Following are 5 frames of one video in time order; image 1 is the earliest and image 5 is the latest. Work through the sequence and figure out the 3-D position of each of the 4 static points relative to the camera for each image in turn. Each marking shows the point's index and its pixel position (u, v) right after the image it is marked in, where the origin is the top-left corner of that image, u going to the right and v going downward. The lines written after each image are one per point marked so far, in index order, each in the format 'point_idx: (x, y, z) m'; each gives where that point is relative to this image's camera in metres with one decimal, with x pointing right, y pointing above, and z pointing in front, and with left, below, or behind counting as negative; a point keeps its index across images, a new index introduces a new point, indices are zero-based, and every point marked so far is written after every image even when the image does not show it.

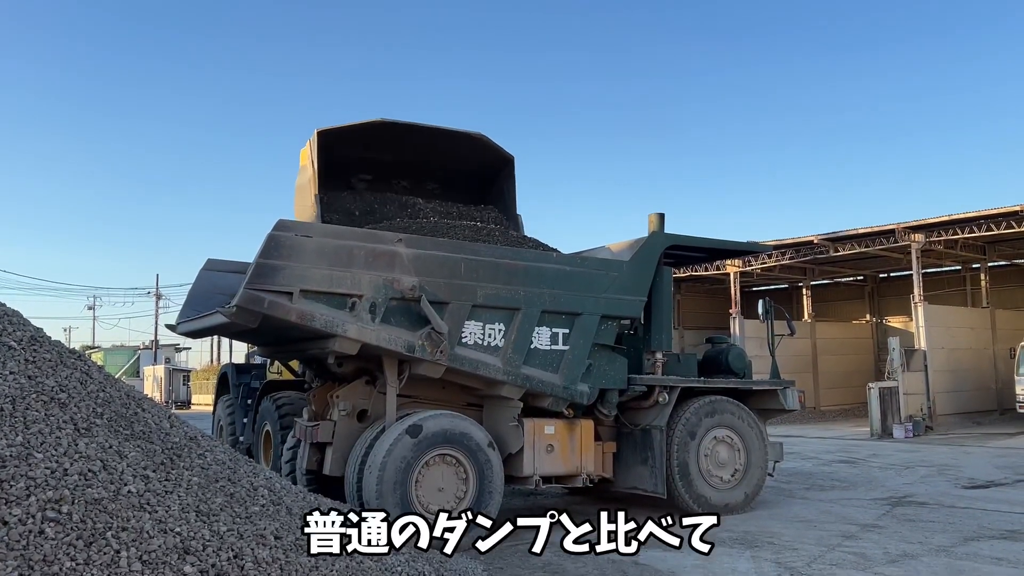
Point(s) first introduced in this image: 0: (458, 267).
0: (-0.4, +0.2, +6.1) m
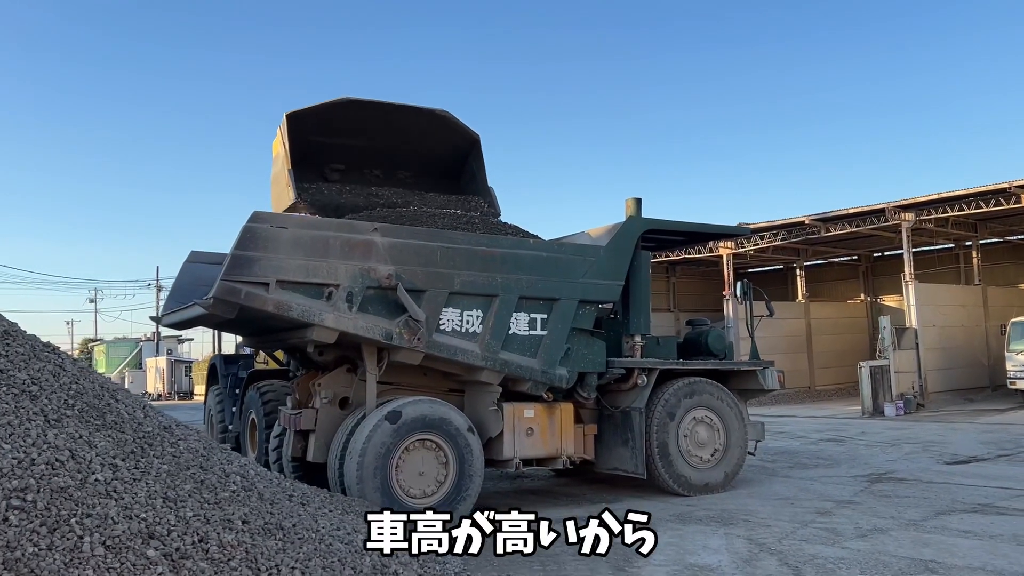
0: (-0.6, +0.3, +6.2) m
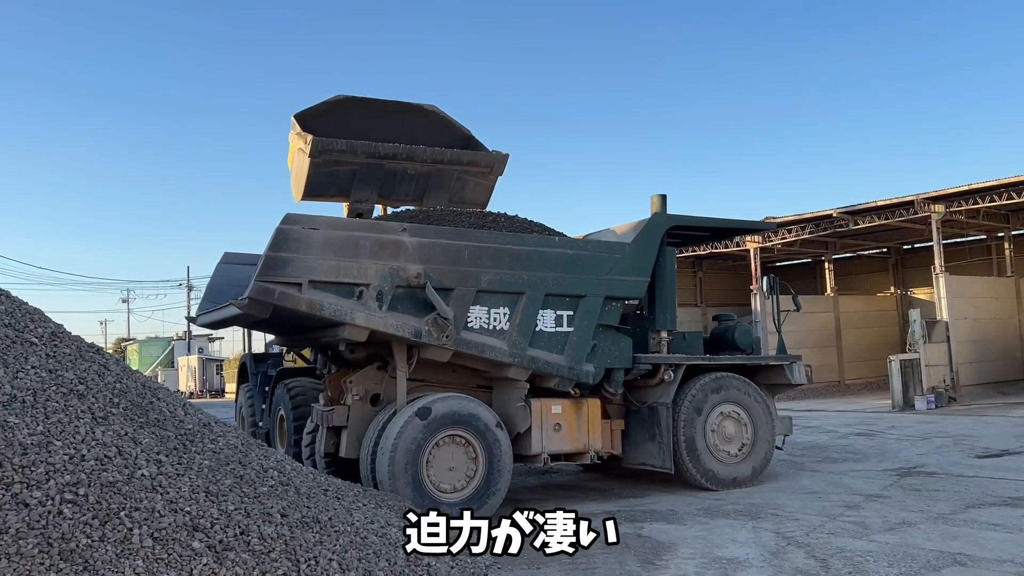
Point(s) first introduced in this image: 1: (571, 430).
0: (-0.4, +0.3, +6.3) m
1: (+0.5, -1.2, +6.7) m
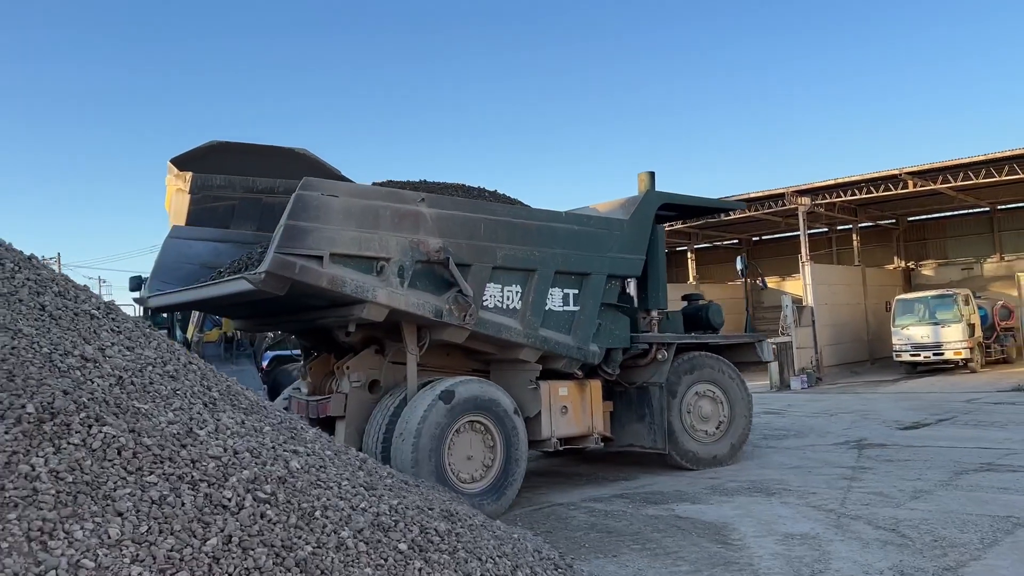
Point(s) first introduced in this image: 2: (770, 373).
0: (-0.3, +0.5, +5.8) m
1: (+0.5, -1.1, +6.5) m
2: (+5.5, -1.8, +16.5) m
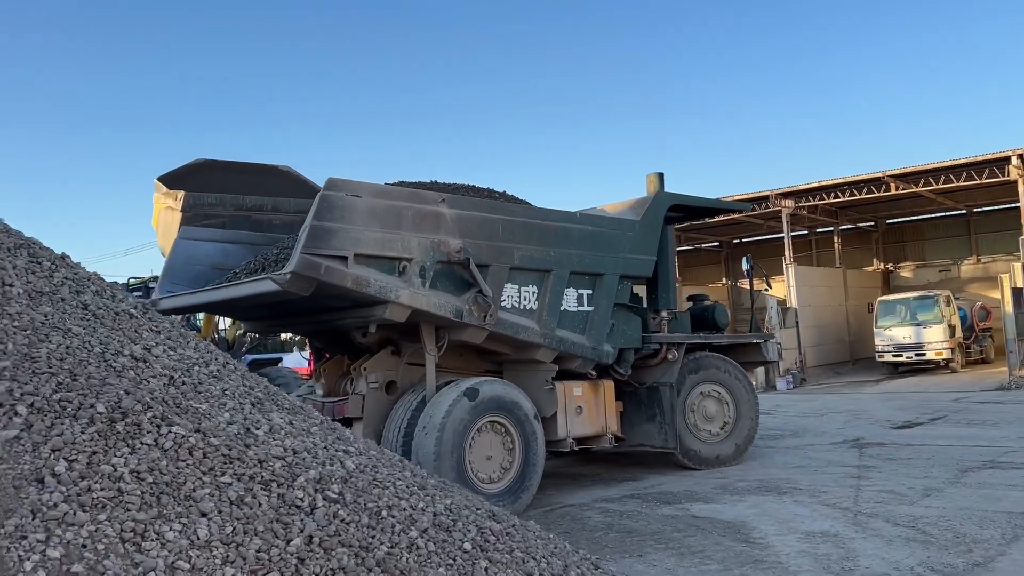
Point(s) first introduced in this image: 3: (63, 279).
0: (-0.1, +0.4, +5.9) m
1: (+0.6, -1.1, +6.6) m
2: (+5.3, -1.8, +16.7) m
3: (-2.3, 0.0, +4.0) m
